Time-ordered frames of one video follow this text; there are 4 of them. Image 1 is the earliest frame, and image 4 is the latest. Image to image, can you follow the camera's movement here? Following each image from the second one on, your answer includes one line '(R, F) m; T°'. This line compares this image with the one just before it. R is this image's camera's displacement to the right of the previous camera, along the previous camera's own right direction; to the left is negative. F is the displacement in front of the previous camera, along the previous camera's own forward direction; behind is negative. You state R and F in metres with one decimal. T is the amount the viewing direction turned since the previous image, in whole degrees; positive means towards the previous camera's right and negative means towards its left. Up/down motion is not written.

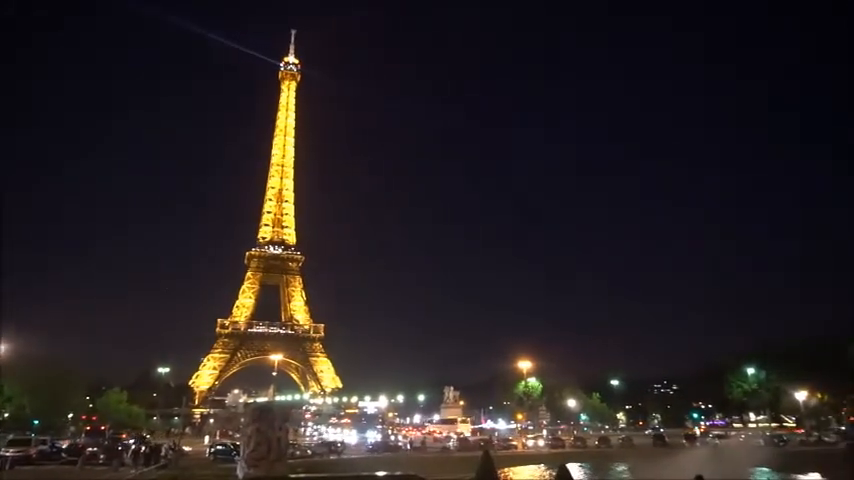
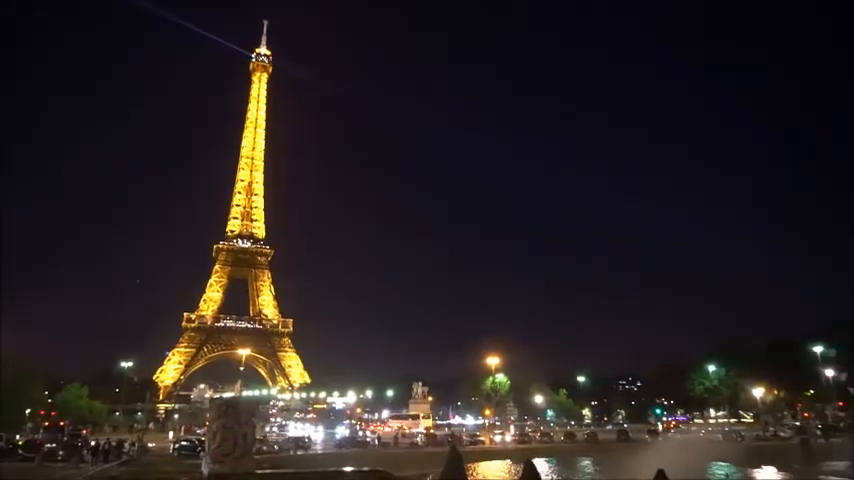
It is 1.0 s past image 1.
(+0.2, -0.1) m; +2°
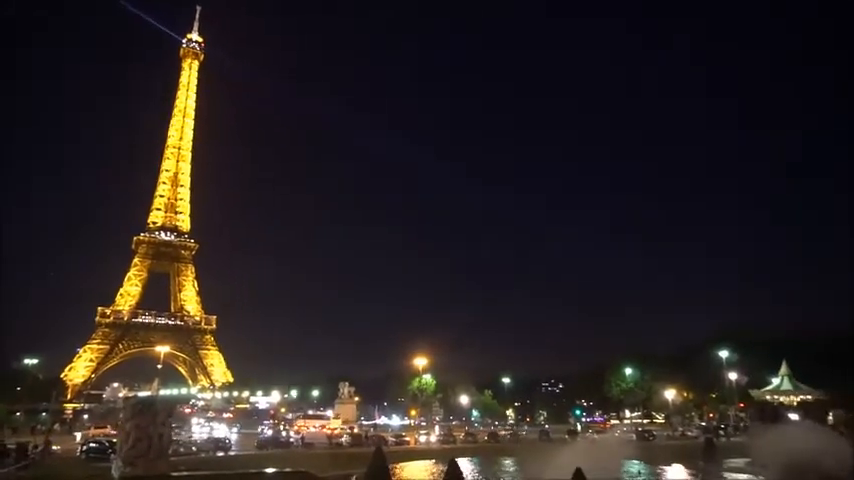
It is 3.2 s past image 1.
(+0.5, +0.2) m; +5°
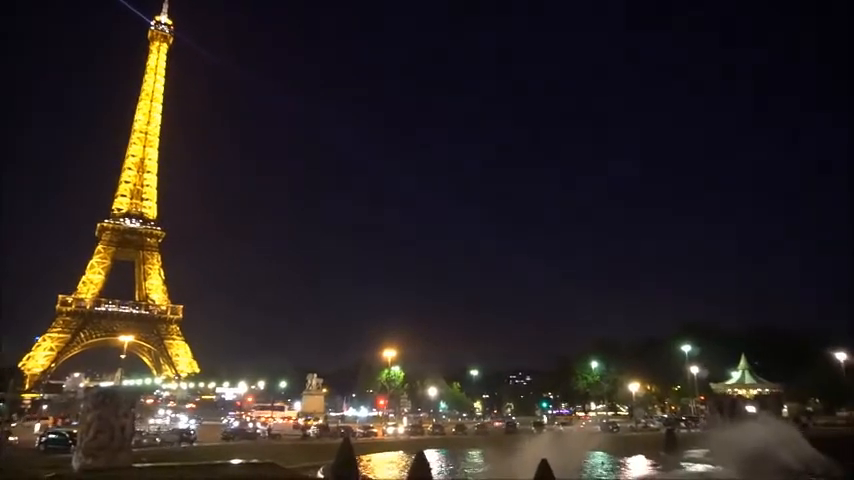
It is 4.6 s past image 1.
(+0.2, +0.1) m; +2°
